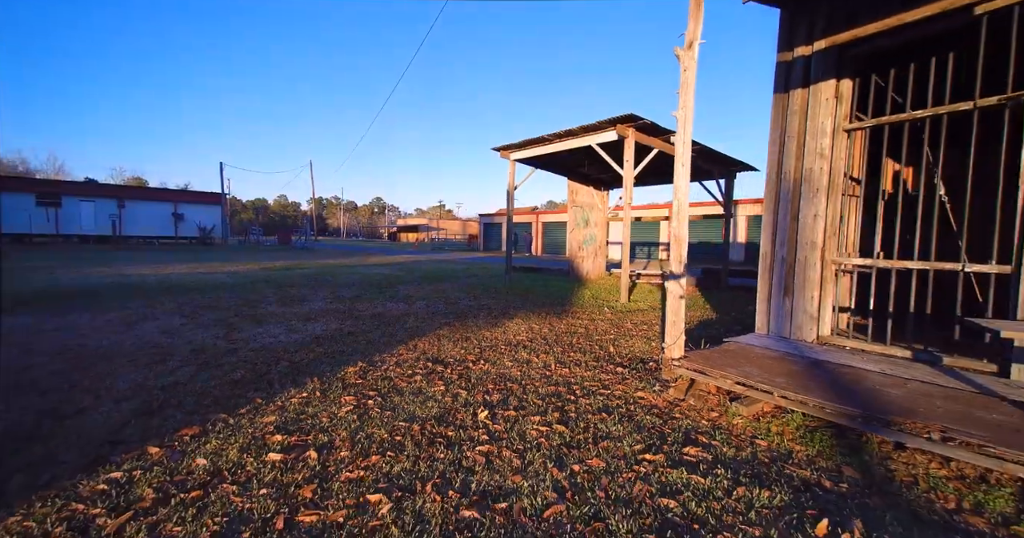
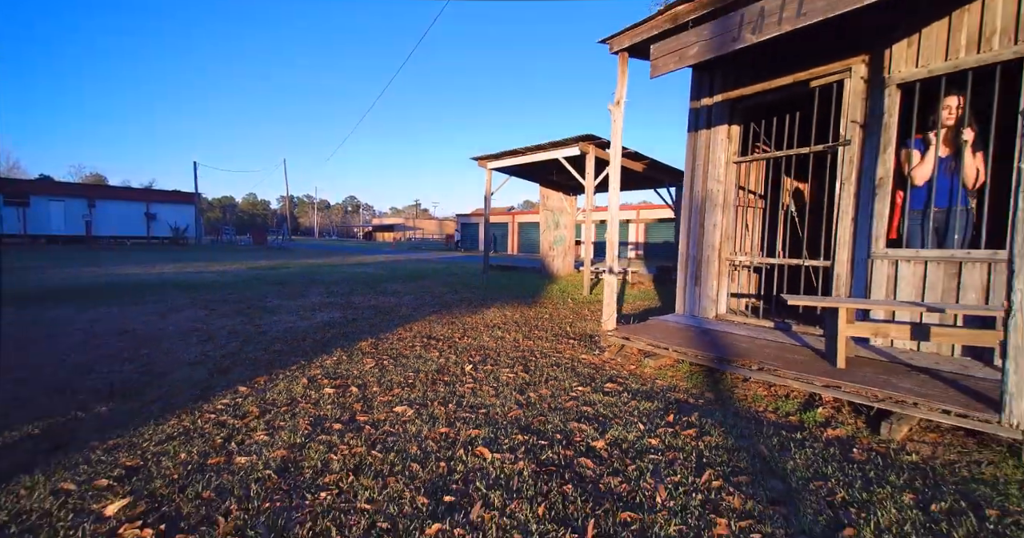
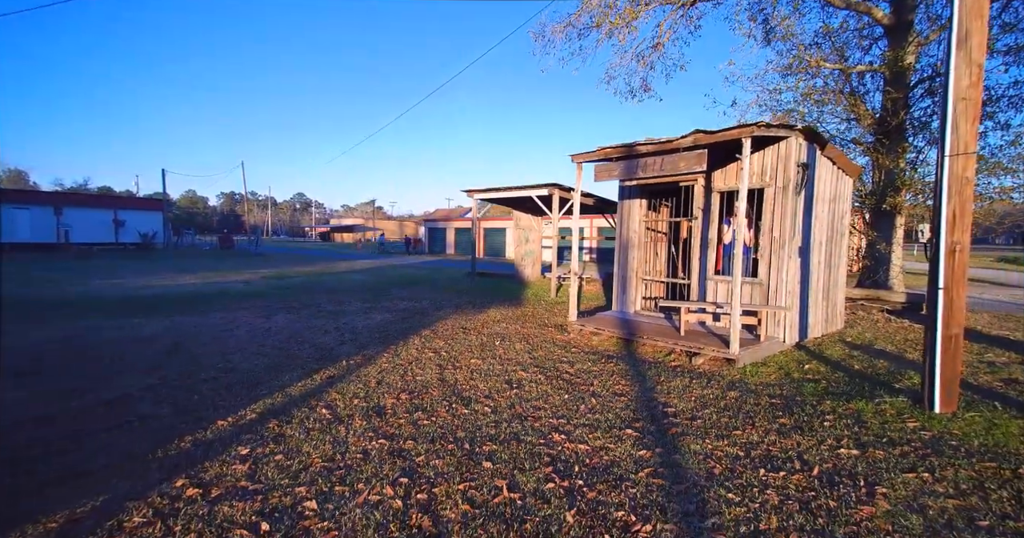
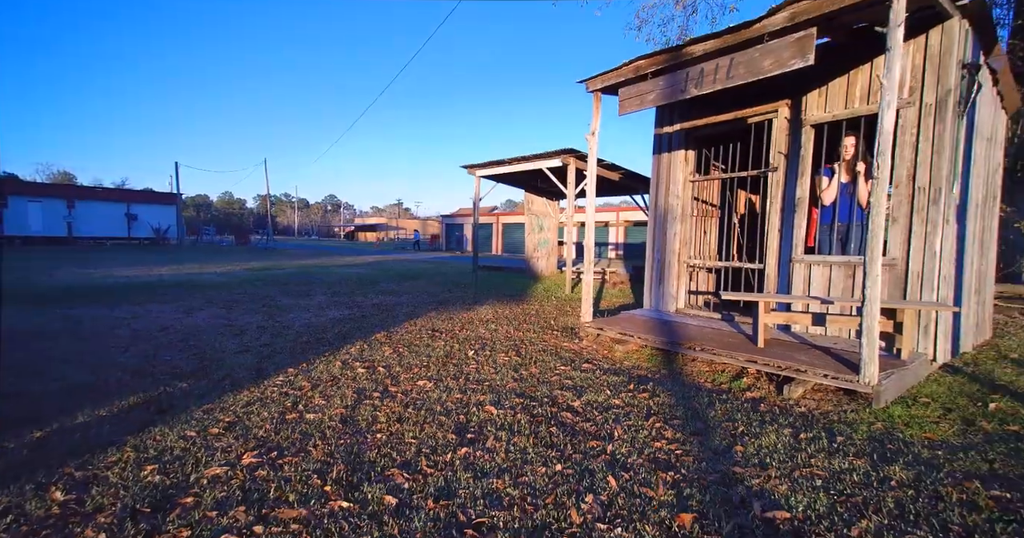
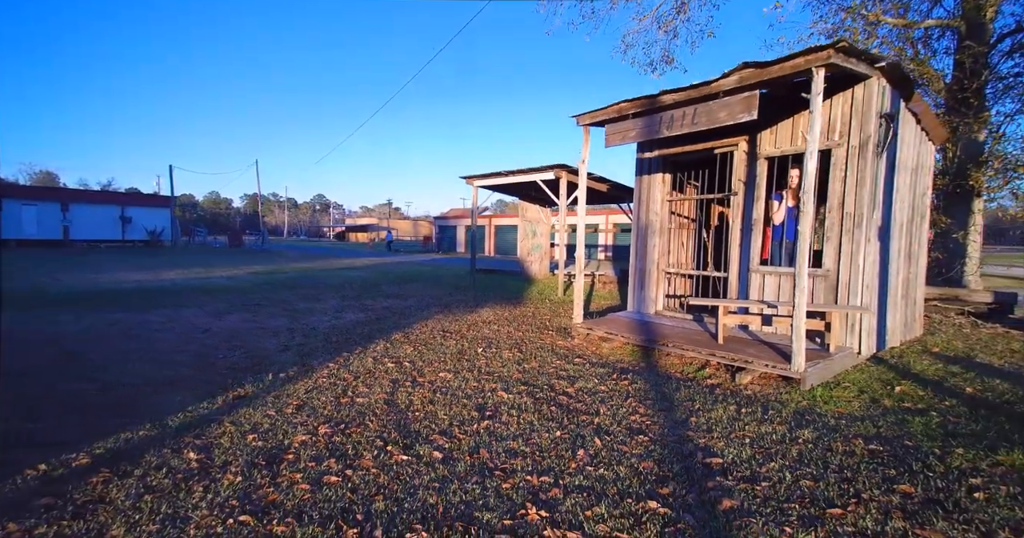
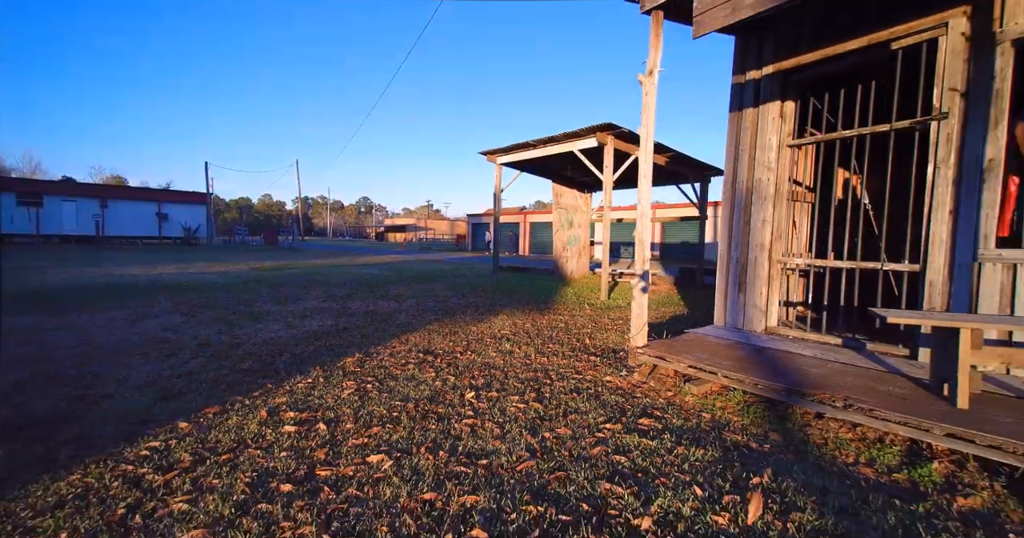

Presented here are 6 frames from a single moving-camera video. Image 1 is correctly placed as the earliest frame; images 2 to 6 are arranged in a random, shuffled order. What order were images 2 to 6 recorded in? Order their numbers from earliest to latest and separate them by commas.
6, 2, 4, 5, 3
